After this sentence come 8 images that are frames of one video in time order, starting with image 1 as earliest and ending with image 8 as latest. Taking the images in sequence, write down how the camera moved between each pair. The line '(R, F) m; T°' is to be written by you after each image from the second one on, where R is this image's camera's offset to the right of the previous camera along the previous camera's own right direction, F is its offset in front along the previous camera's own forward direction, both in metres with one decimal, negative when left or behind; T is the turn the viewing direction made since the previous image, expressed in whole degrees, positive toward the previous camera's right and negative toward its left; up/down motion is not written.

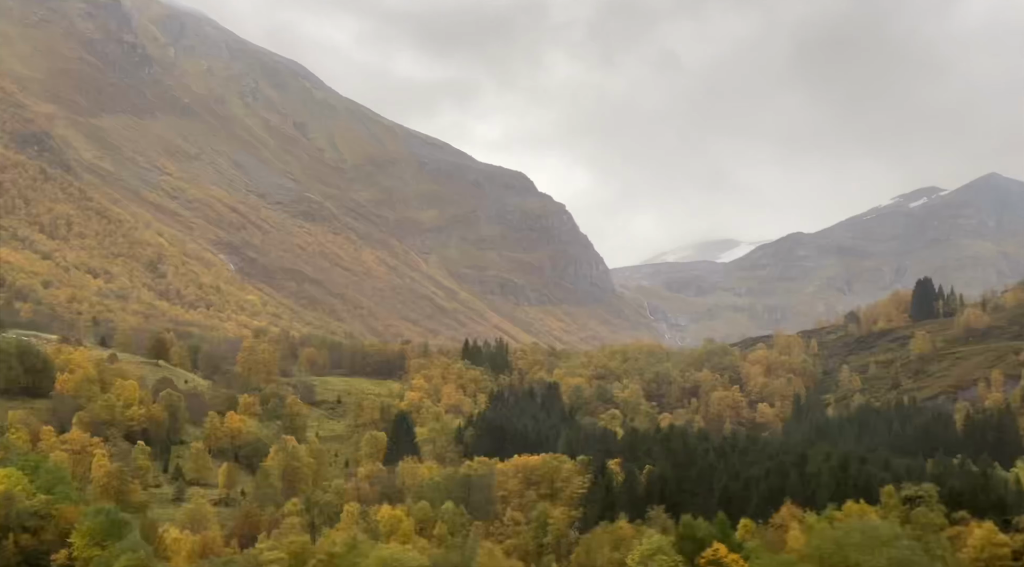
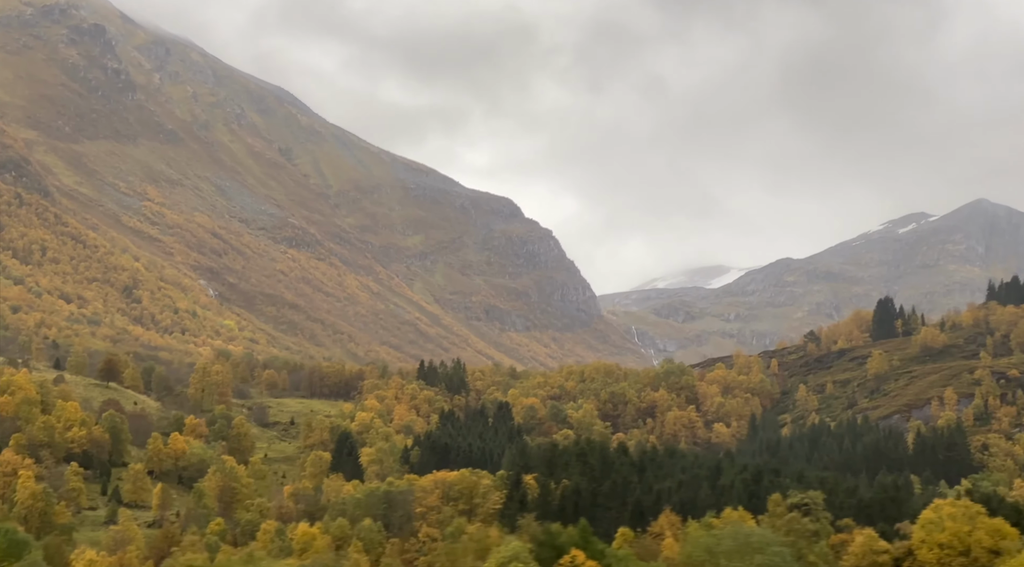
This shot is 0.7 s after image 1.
(+8.9, +1.5) m; 0°
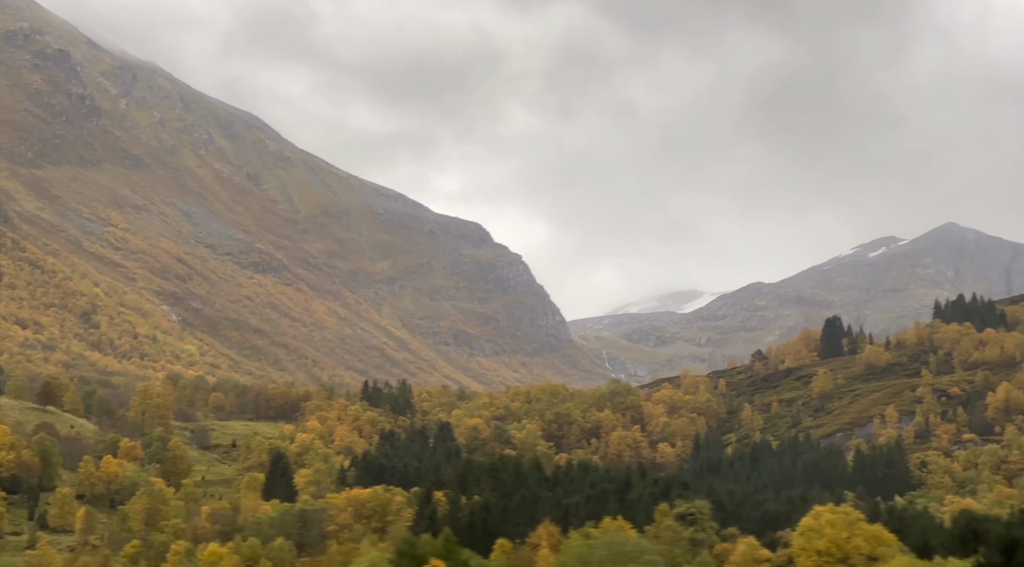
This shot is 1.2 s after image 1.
(+7.2, +1.2) m; +1°
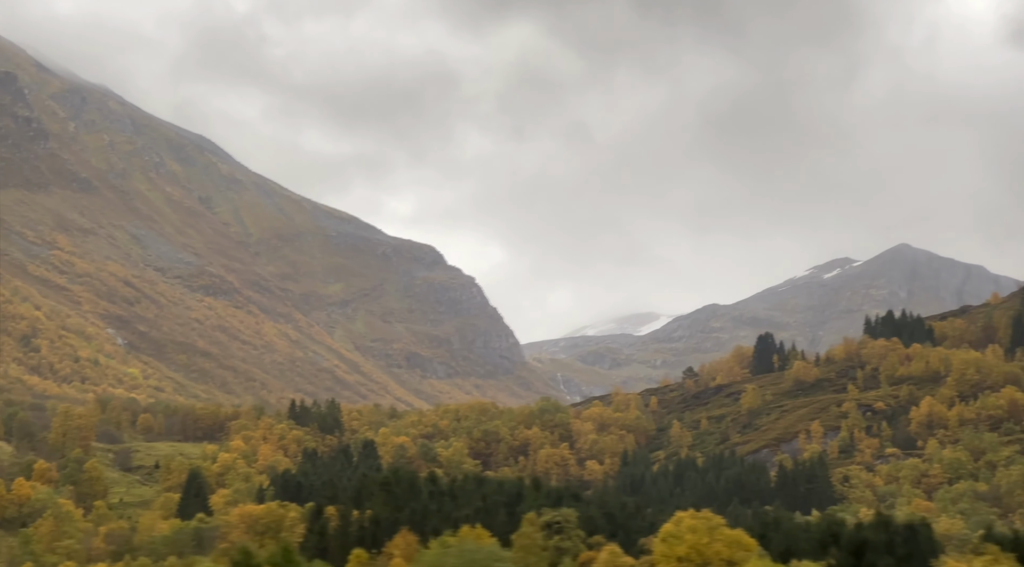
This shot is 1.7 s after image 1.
(+7.3, +1.4) m; +2°
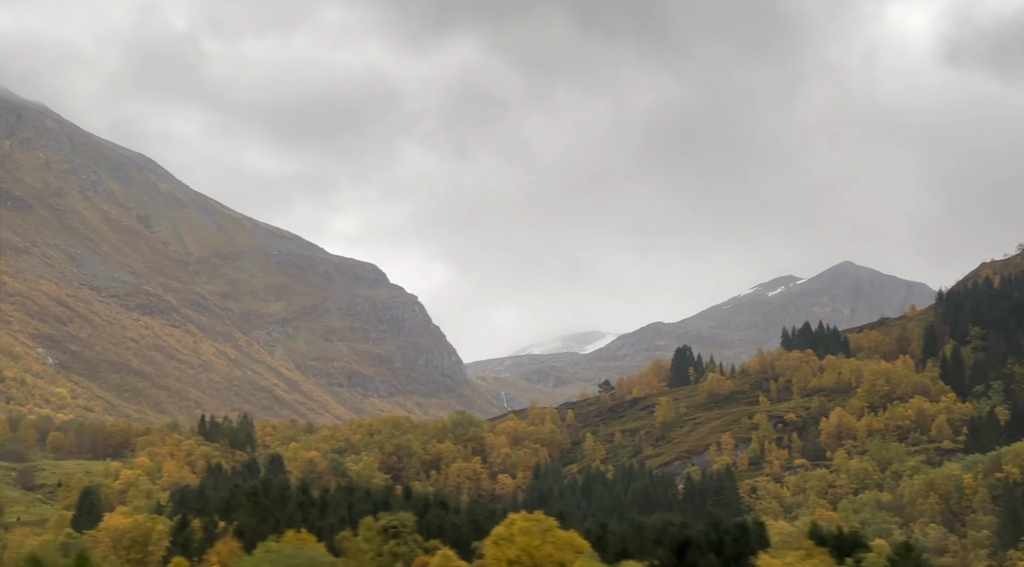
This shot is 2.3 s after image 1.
(+8.4, +1.9) m; +2°
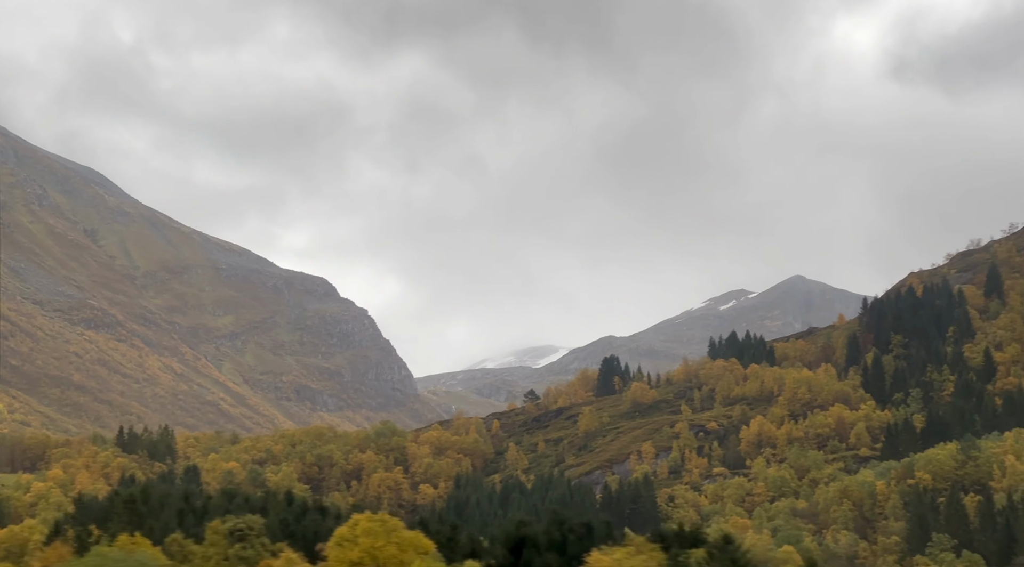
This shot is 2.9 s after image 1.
(+7.6, +1.3) m; +2°
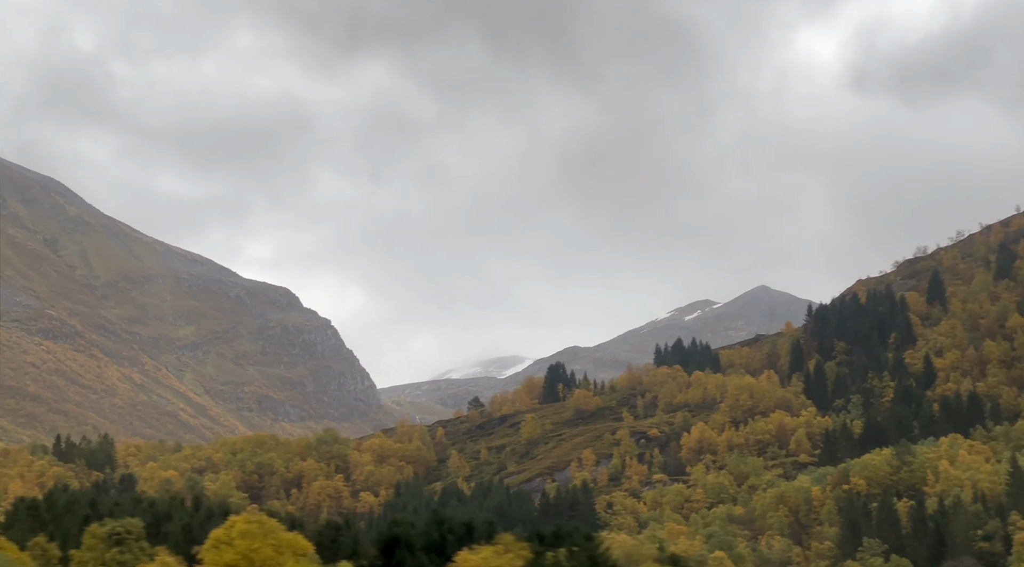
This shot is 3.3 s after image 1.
(+5.8, +1.0) m; +1°
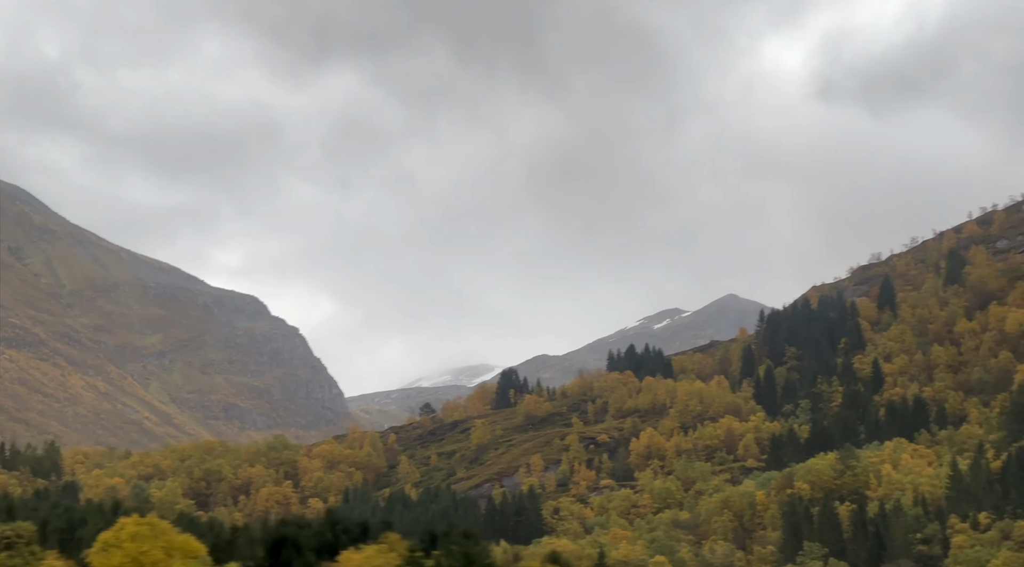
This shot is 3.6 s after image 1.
(+5.0, +0.7) m; +1°
